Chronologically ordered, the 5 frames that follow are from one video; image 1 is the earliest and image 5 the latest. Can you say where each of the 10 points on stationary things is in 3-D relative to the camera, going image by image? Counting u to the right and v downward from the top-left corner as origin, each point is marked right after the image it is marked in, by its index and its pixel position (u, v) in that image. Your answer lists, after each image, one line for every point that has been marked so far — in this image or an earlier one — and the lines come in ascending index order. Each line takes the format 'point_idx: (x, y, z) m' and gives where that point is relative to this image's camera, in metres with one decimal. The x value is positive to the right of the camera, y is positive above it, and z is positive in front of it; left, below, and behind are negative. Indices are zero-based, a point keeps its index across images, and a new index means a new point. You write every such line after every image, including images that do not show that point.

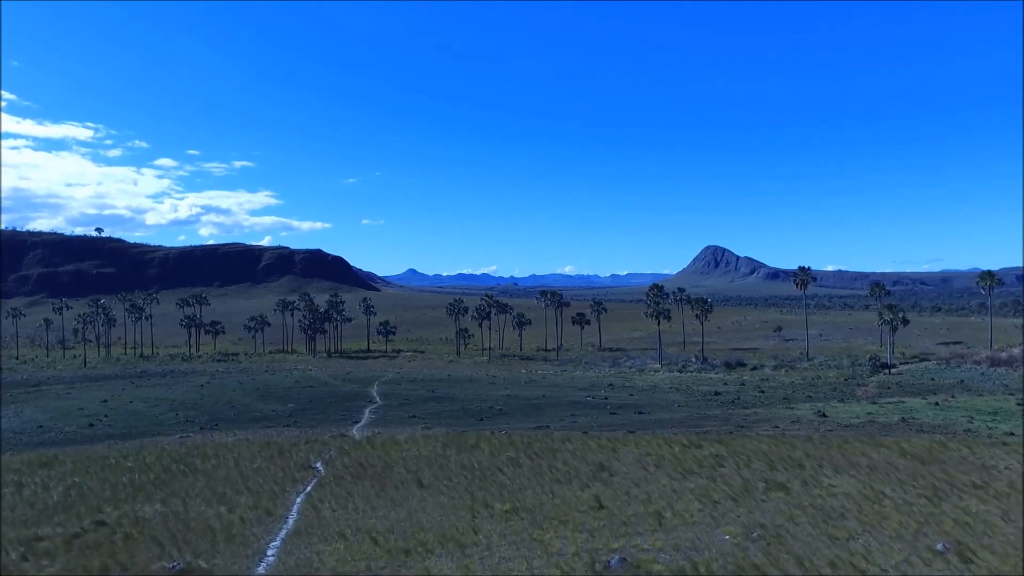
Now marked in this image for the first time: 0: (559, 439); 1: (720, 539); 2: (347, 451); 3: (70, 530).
0: (+1.4, -4.5, +20.0) m
1: (+3.1, -3.7, +10.1) m
2: (-4.7, -4.6, +19.2) m
3: (-7.2, -3.9, +10.9) m
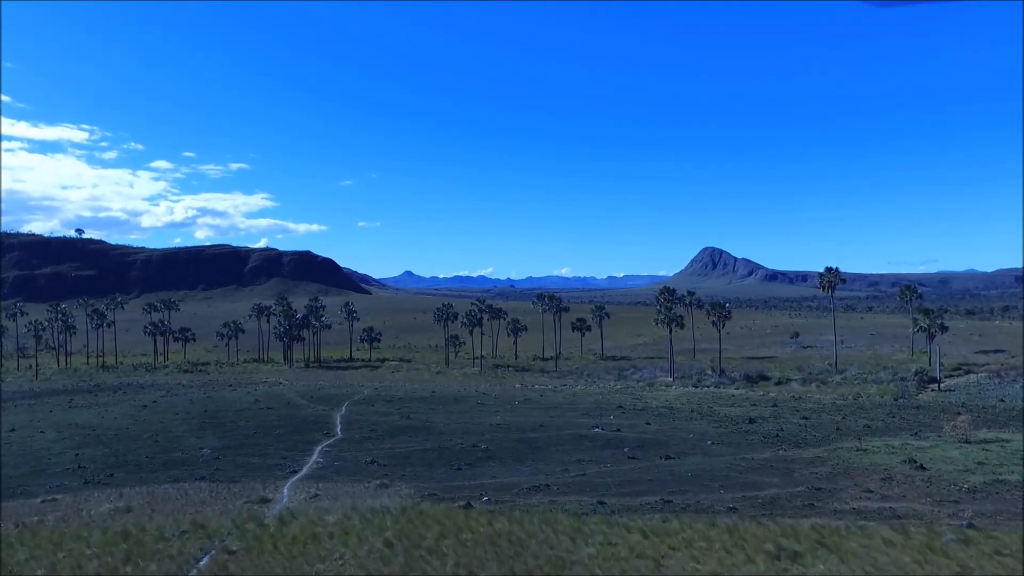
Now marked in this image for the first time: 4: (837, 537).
0: (+1.1, -4.7, +12.9) m
1: (+2.8, -3.9, +3.1) m
2: (-5.0, -4.8, +12.1) m
3: (-7.5, -4.1, +3.8) m
4: (+6.0, -4.6, +12.3) m
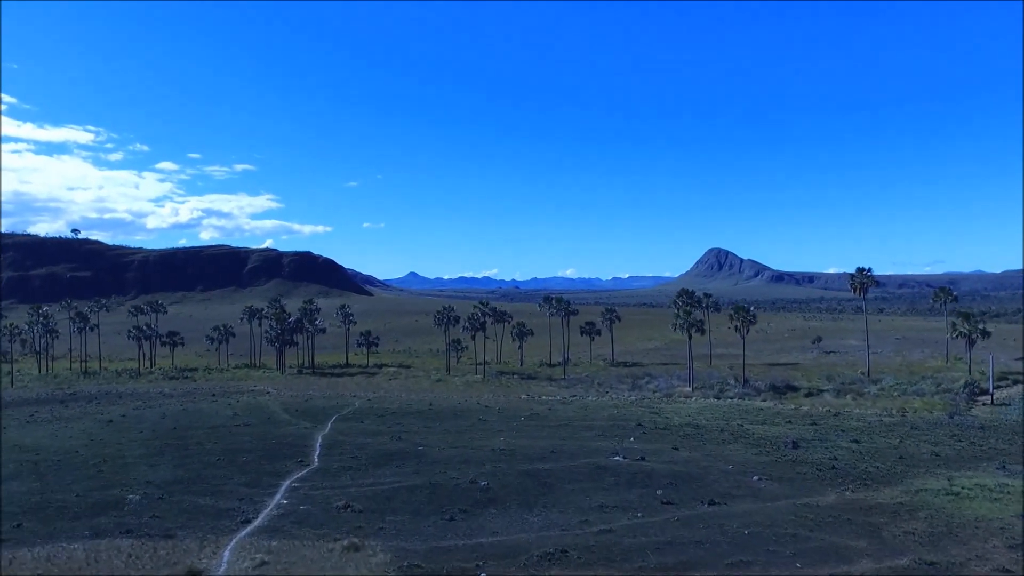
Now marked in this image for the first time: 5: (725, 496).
0: (+1.2, -4.8, +8.5) m
1: (+2.9, -4.0, -1.4) m
2: (-4.9, -4.9, +7.7) m
3: (-7.4, -4.2, -0.6) m
4: (+6.1, -4.7, +7.7) m
5: (+6.2, -6.0, +19.6) m
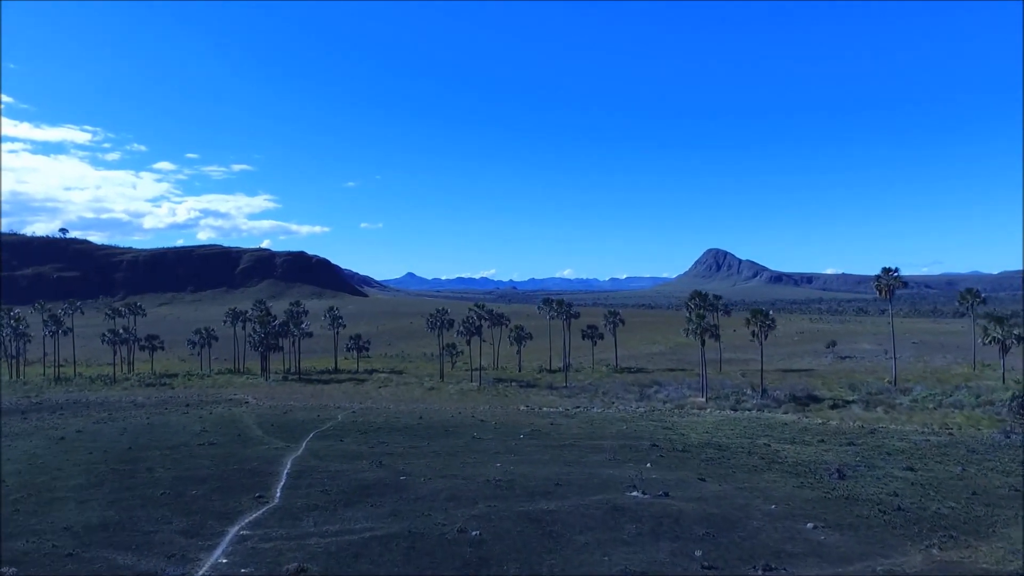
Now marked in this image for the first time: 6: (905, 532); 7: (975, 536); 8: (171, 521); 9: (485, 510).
0: (+1.2, -4.9, +4.3) m
1: (+2.9, -4.0, -5.5) m
2: (-4.9, -5.0, +3.5) m
3: (-7.4, -4.3, -4.7) m
4: (+6.1, -4.7, +3.6) m
5: (+6.2, -6.1, +15.5) m
6: (+10.0, -6.3, +17.4) m
7: (+11.4, -6.1, +16.7) m
8: (-9.9, -6.7, +19.5) m
9: (-0.8, -6.5, +19.8) m
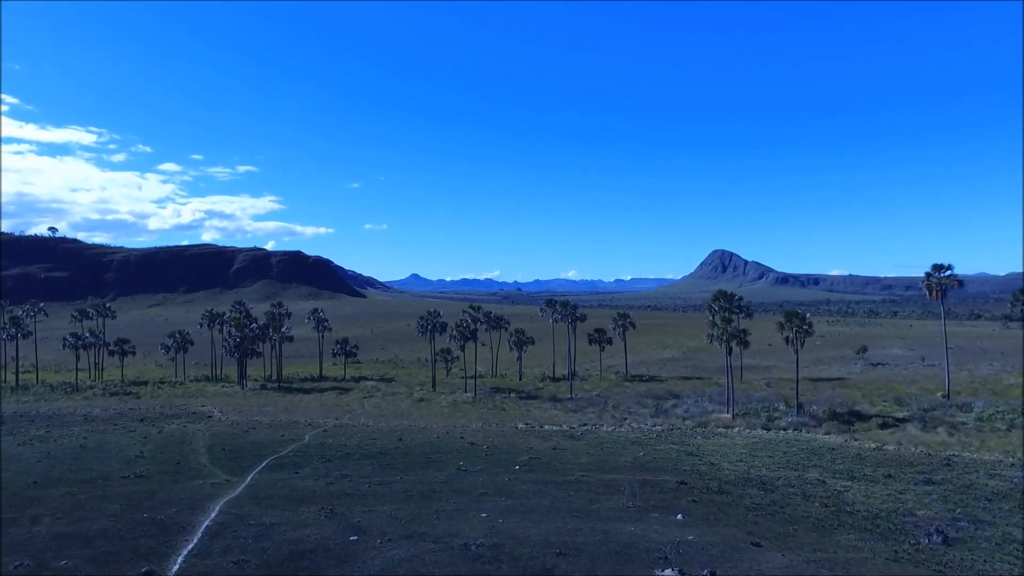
0: (+0.7, -4.7, -1.9) m
1: (+2.4, -3.9, -11.7) m
2: (-5.4, -4.9, -2.7) m
3: (-7.9, -4.1, -10.9) m
4: (+5.6, -4.6, -2.6) m
5: (+5.8, -6.0, +9.2) m
6: (+9.7, -6.2, +11.1) m
7: (+11.0, -6.0, +10.4) m
8: (-10.2, -6.6, +13.4) m
9: (-1.1, -6.4, +13.6) m
